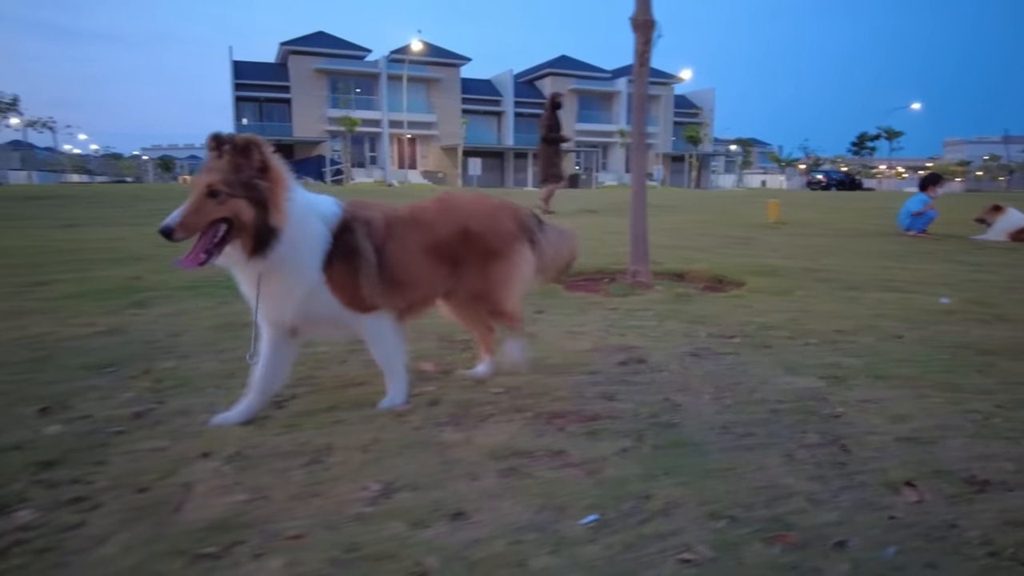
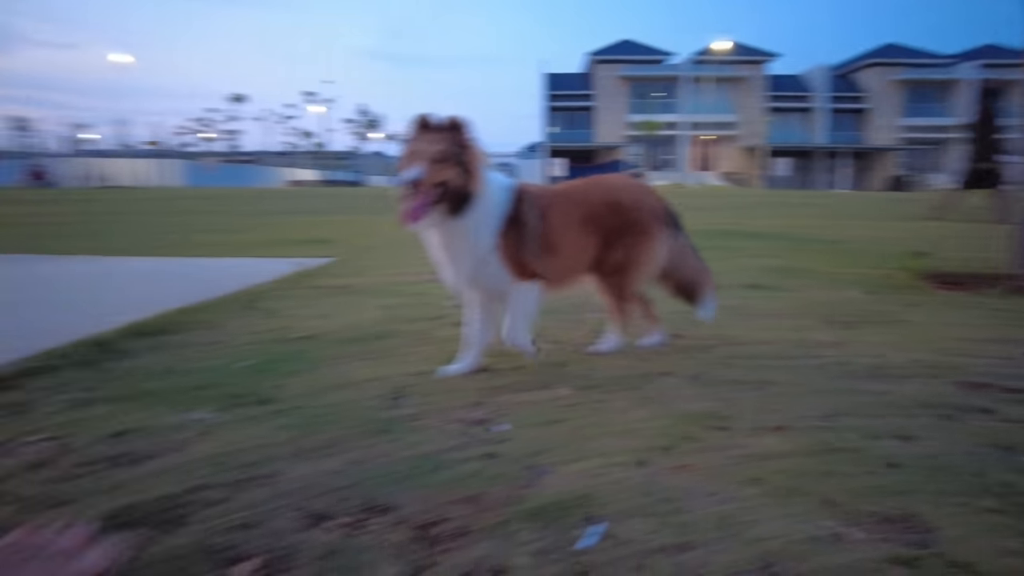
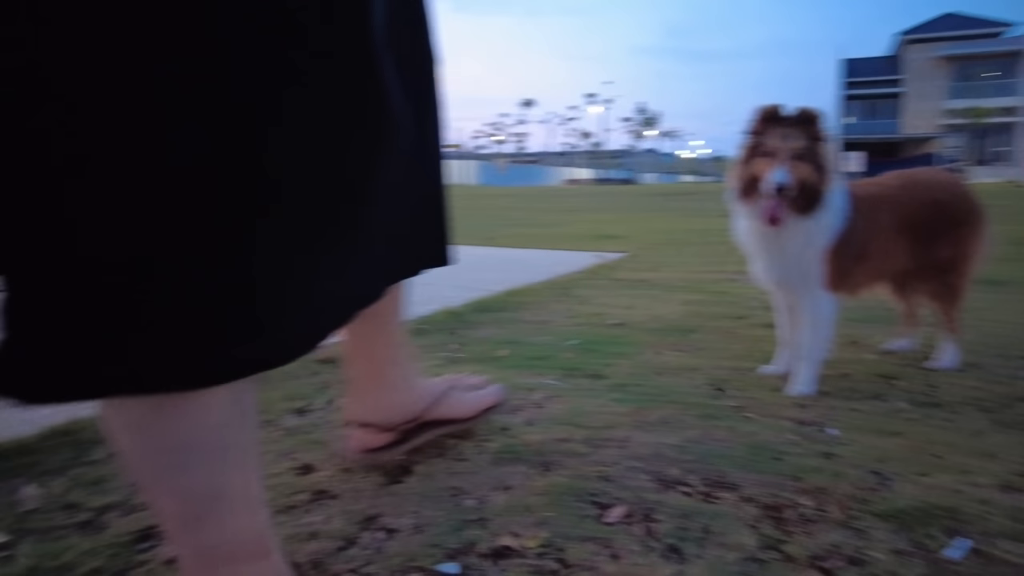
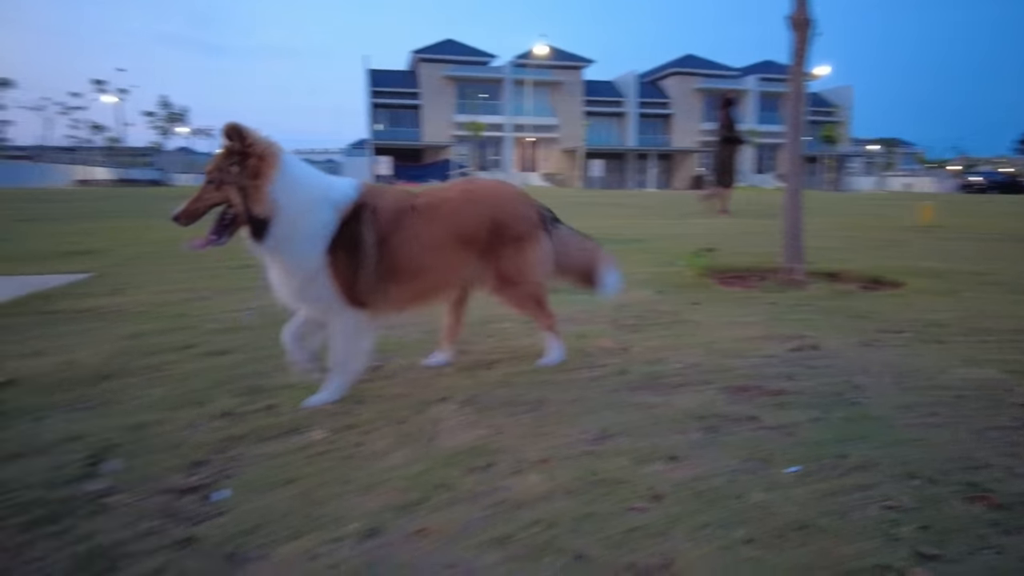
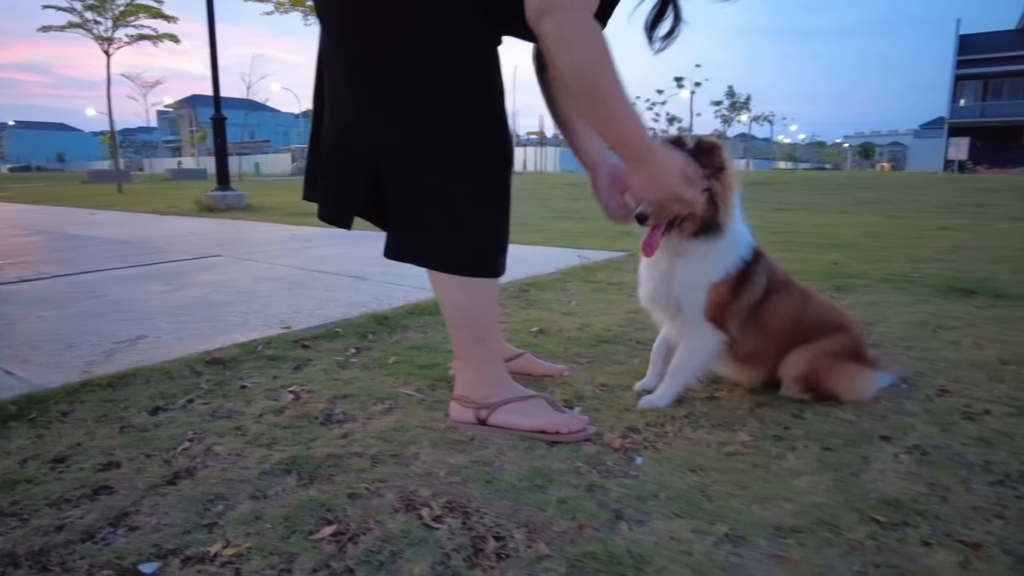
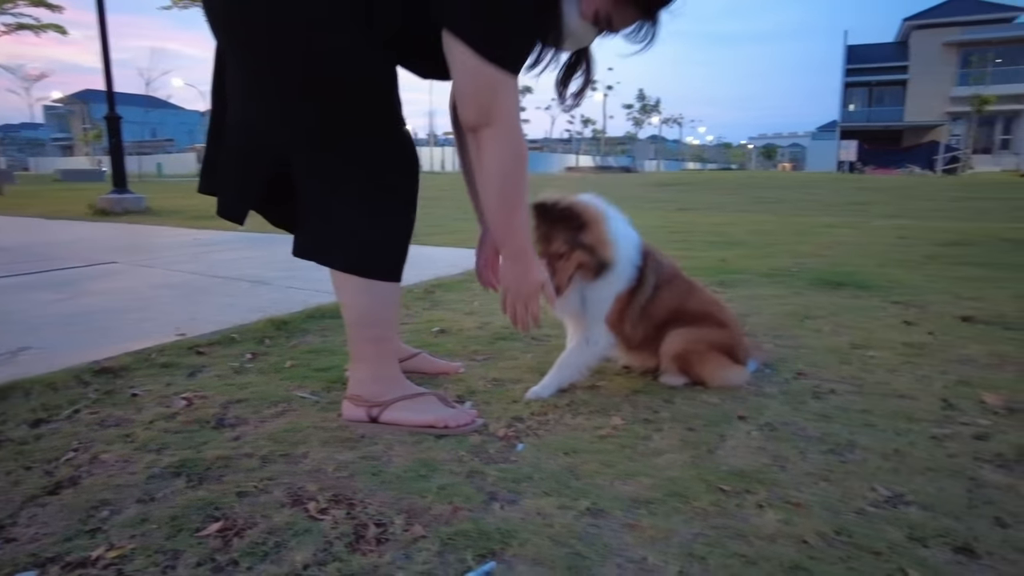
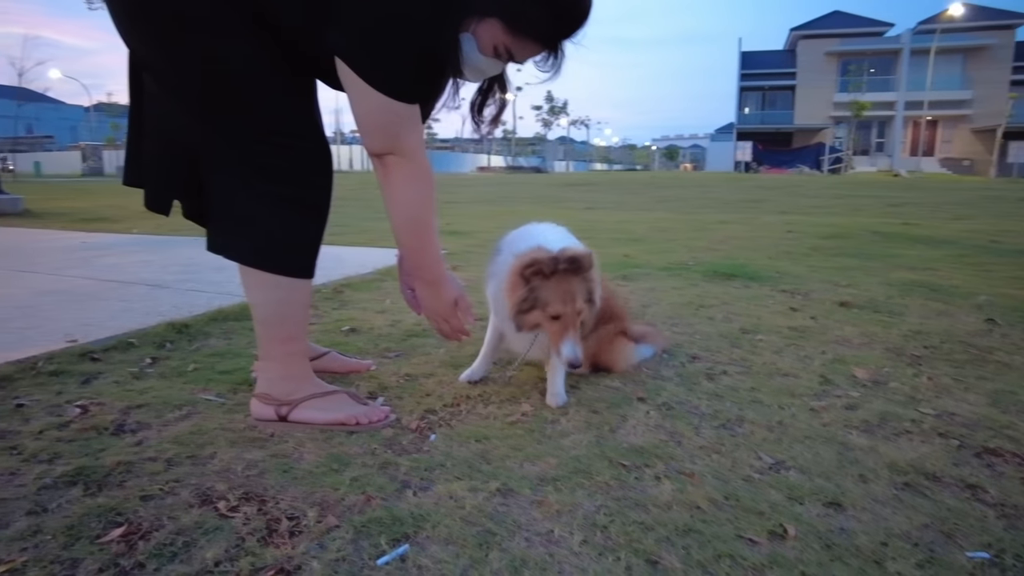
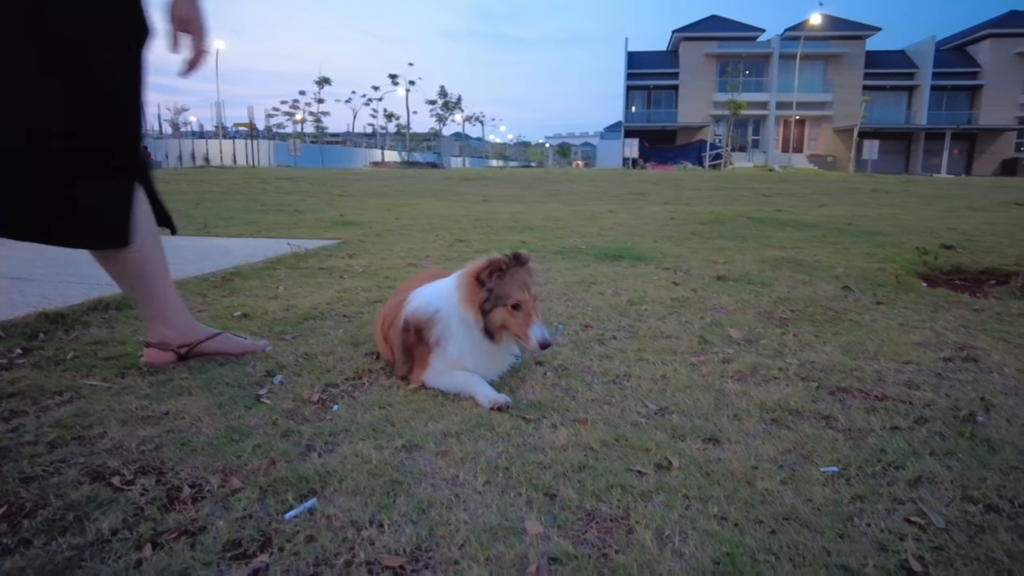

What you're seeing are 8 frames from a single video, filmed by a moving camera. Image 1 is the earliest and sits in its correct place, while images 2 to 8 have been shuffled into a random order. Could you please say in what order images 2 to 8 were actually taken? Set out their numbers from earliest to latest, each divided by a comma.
4, 2, 3, 5, 6, 7, 8
